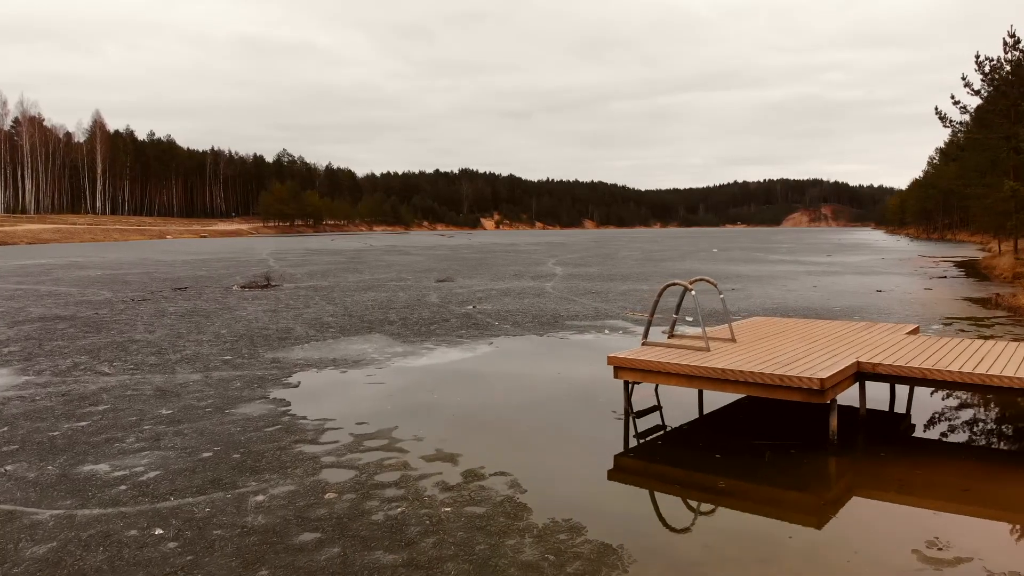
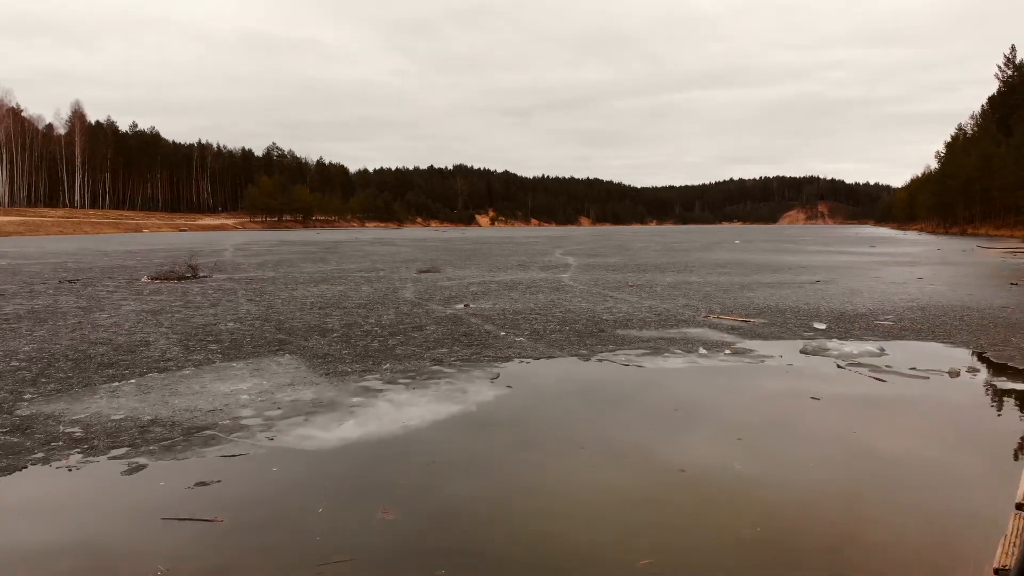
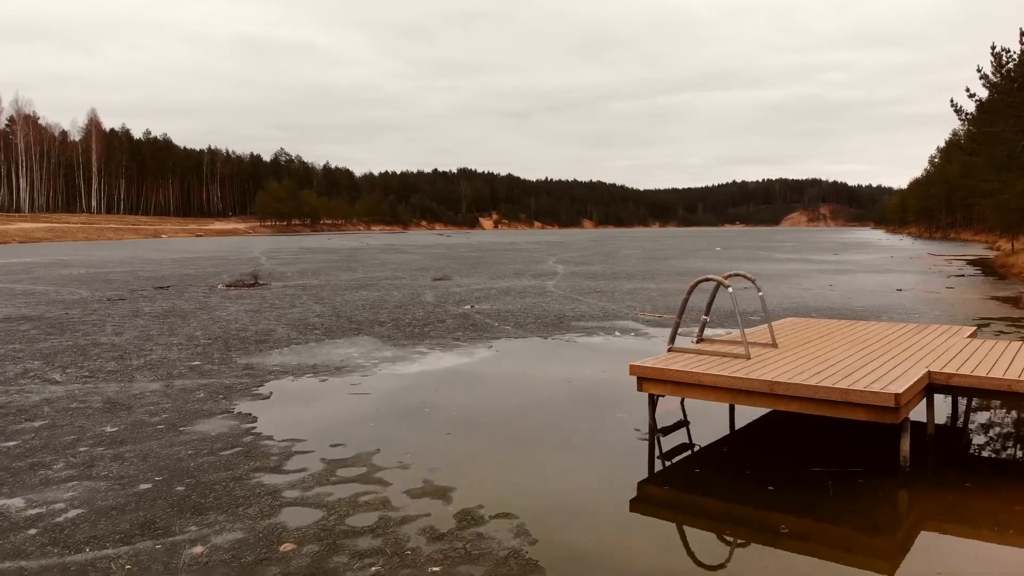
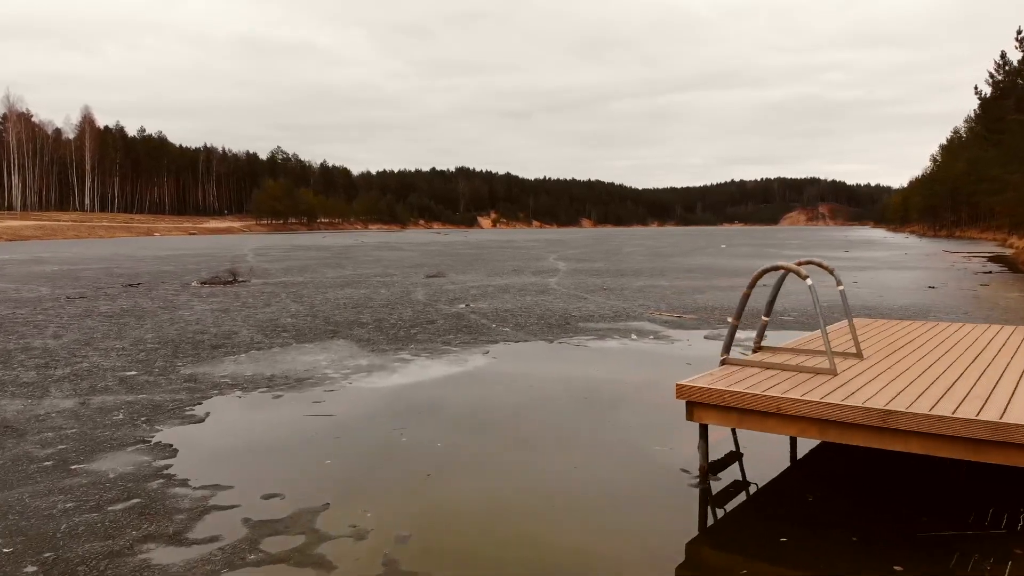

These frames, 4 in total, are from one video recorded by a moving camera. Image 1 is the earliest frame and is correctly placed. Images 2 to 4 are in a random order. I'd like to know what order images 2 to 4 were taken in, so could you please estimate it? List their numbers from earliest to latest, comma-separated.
3, 4, 2
